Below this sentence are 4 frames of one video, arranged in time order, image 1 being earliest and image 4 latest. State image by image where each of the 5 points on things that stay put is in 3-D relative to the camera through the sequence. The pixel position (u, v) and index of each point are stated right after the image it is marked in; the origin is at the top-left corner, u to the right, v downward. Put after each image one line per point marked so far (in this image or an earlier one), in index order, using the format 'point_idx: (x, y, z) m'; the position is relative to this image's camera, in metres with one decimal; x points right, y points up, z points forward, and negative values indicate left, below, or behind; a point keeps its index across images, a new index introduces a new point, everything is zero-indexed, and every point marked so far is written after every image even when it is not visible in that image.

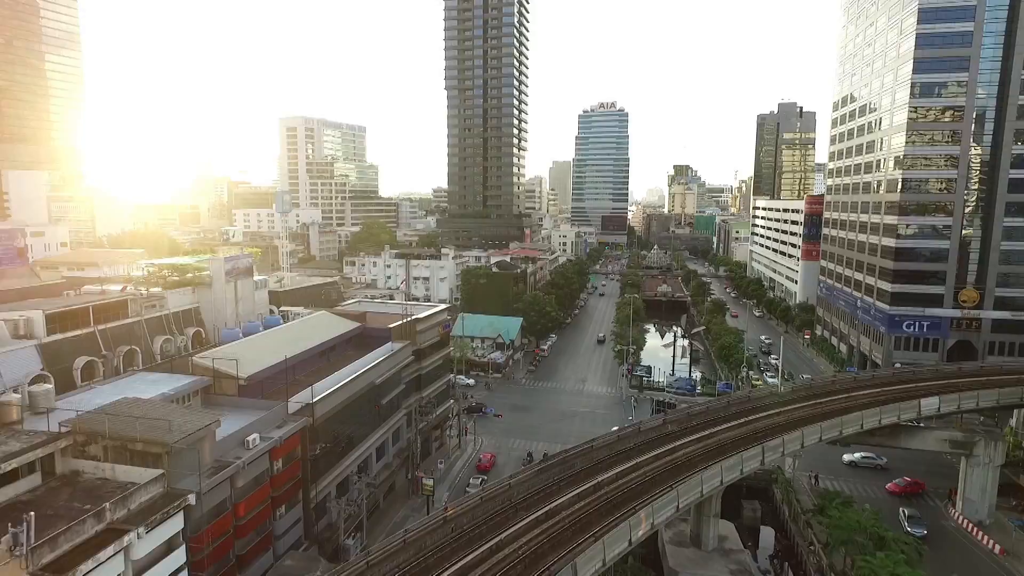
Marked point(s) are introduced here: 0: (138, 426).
0: (-11.4, -4.2, +18.0) m
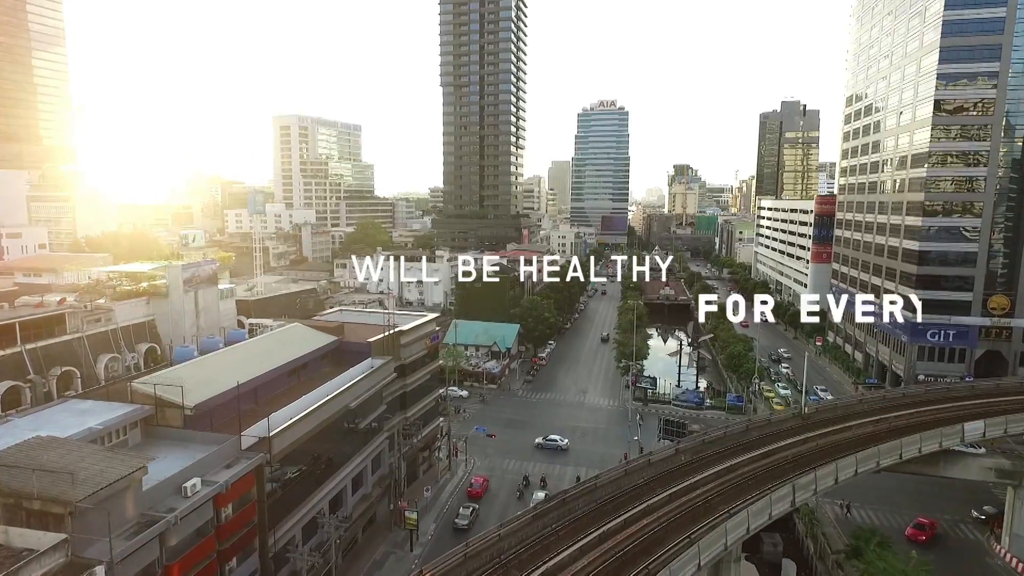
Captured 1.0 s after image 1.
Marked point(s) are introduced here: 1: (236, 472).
0: (-11.7, -4.7, +14.6) m
1: (-9.0, -6.0, +19.3) m
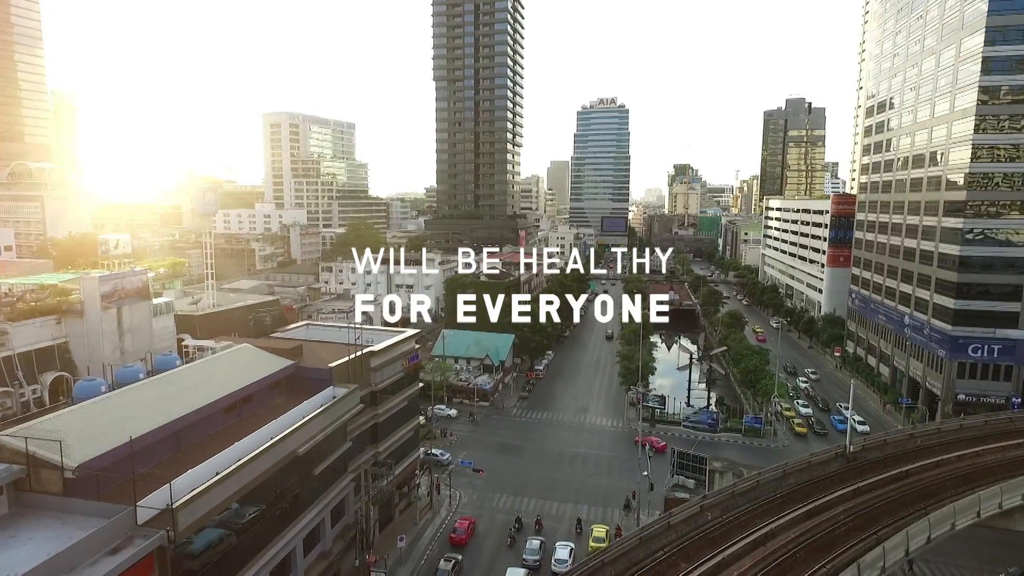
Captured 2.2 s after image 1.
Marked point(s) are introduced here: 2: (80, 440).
0: (-12.2, -5.3, +9.6) m
1: (-9.5, -6.6, +14.4) m
2: (-12.2, -4.2, +16.8) m
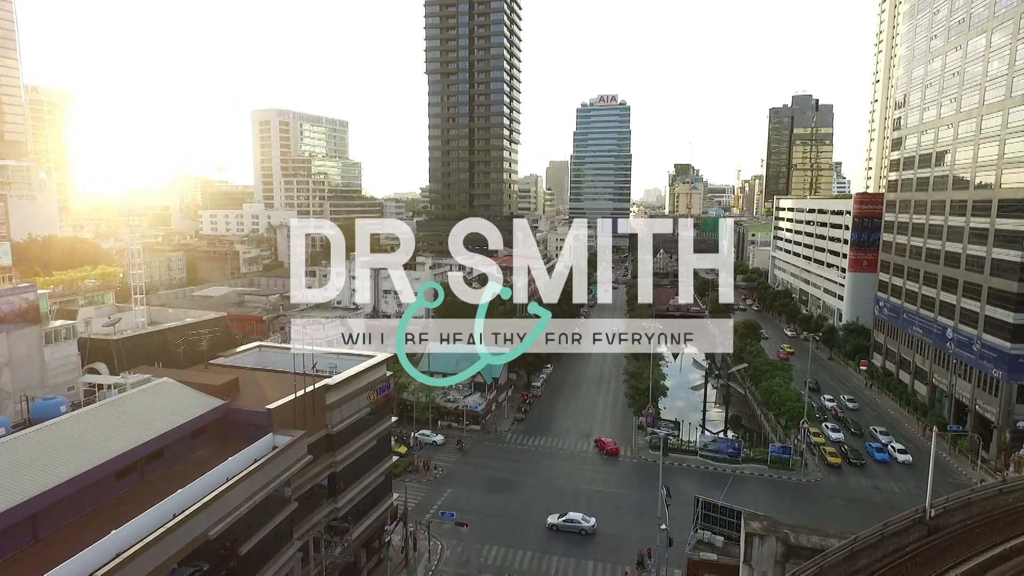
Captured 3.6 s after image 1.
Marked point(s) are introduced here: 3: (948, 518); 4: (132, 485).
0: (-12.6, -6.0, +4.2) m
1: (-9.9, -7.4, +9.0) m
2: (-12.6, -4.9, +11.4) m
3: (+14.8, -7.8, +20.2) m
4: (-11.3, -5.8, +17.6) m
